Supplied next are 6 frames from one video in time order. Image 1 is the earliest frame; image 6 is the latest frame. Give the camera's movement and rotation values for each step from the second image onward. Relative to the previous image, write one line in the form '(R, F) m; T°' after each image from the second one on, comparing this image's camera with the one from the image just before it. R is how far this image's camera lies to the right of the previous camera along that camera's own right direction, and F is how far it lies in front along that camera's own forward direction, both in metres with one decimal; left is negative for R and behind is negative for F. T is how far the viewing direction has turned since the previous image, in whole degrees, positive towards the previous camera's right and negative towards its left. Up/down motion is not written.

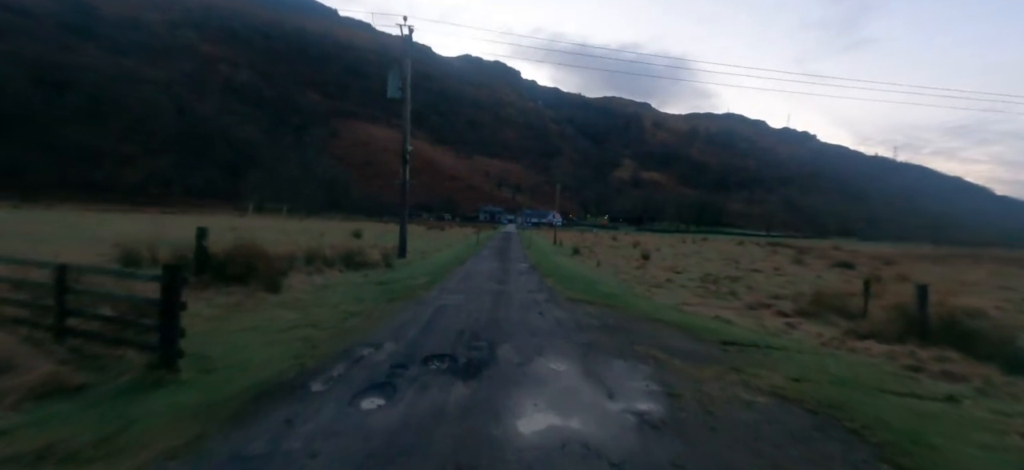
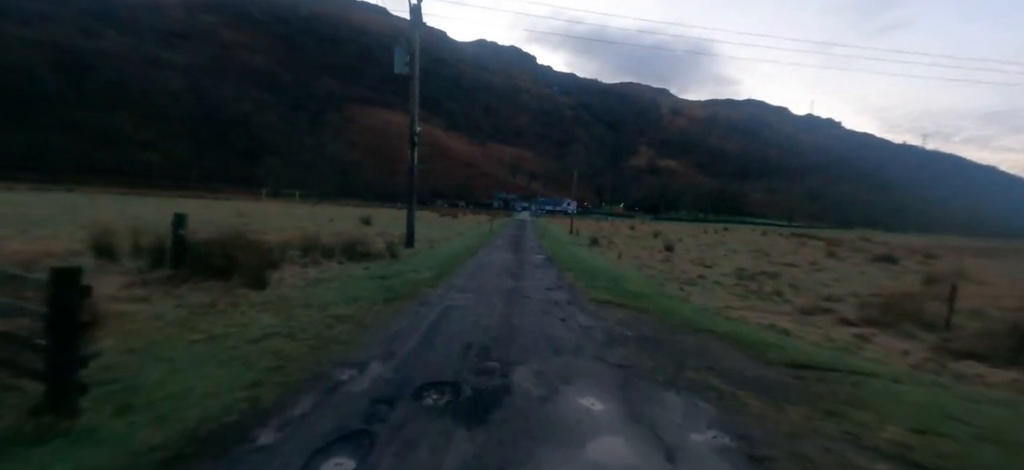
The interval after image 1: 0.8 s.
(-0.1, +2.2) m; -2°
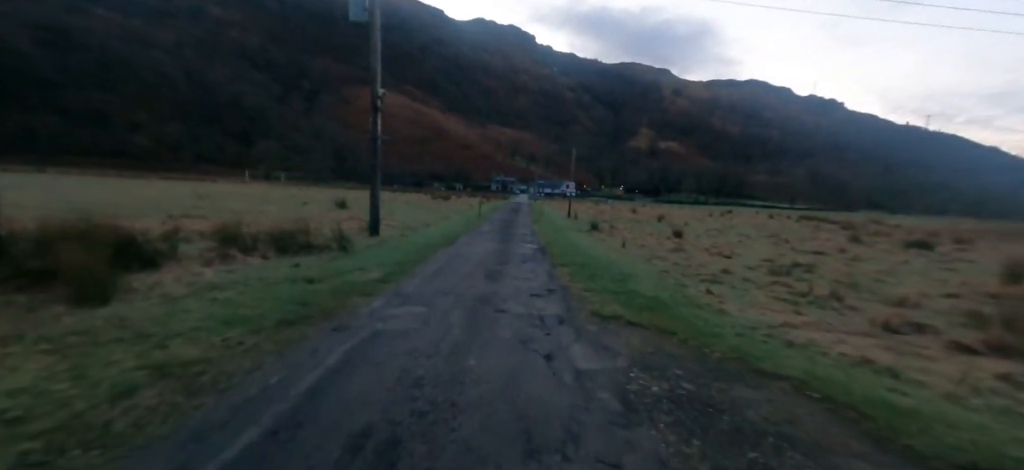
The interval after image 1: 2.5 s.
(+0.8, +4.5) m; 0°
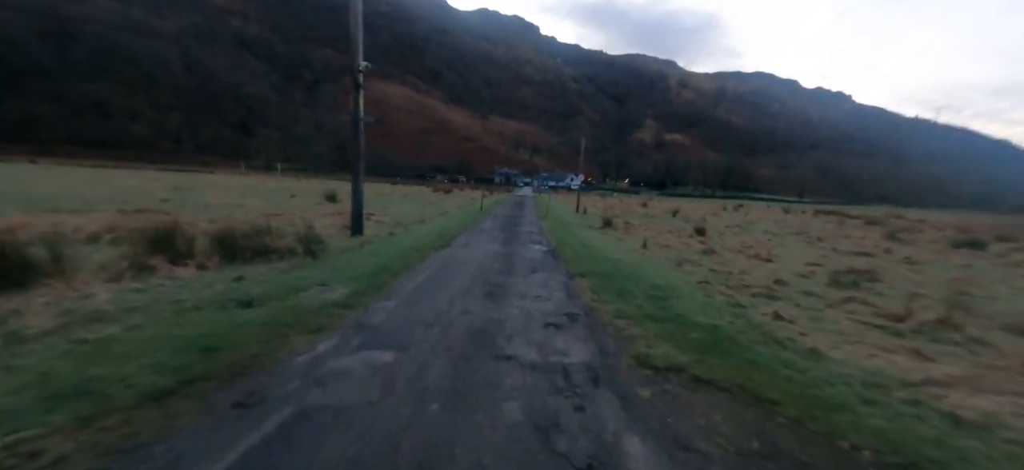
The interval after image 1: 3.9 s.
(-0.1, +3.4) m; 0°
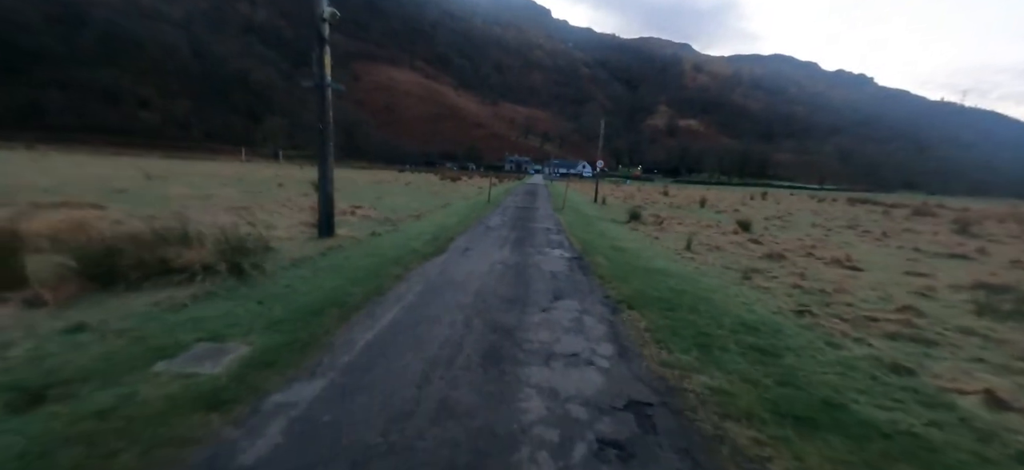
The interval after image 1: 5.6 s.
(-0.1, +4.5) m; -1°
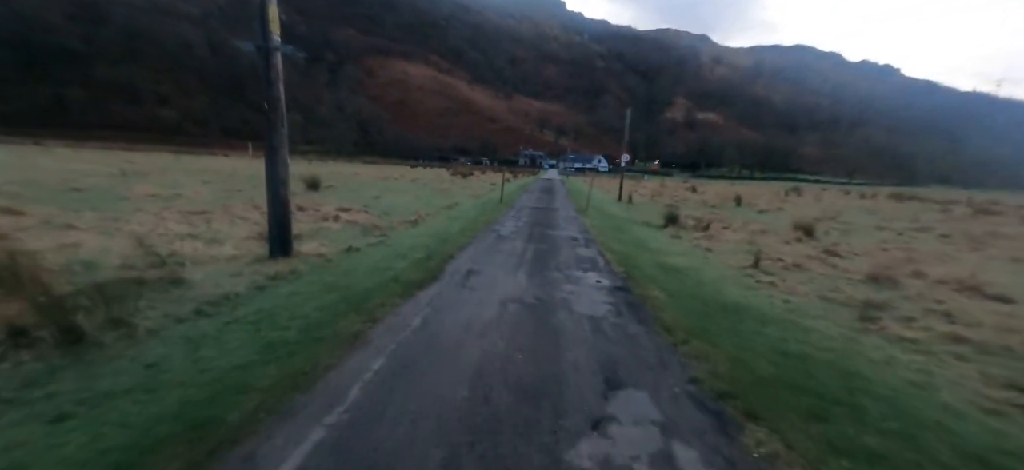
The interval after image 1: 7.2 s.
(-0.1, +4.2) m; -2°
